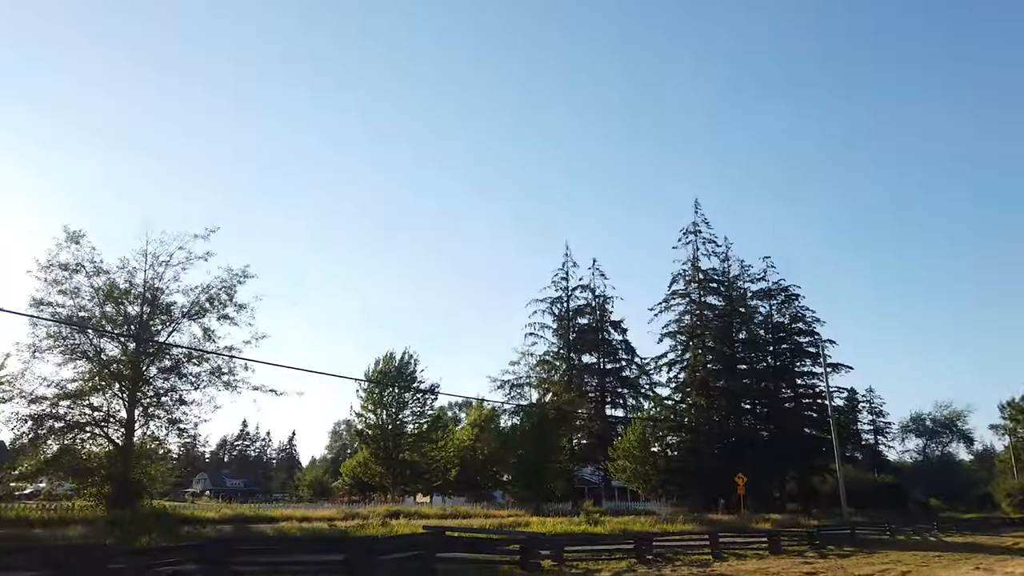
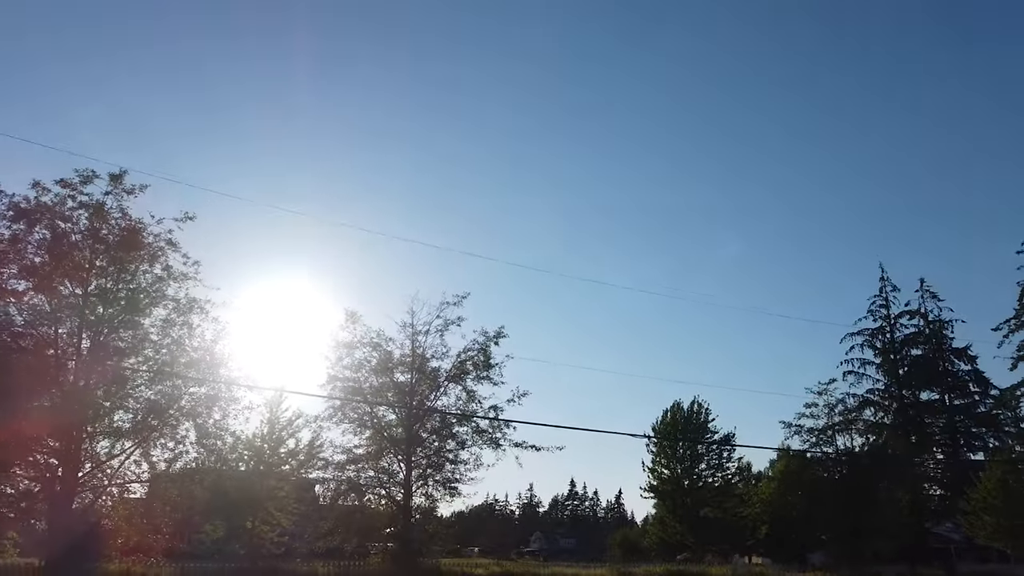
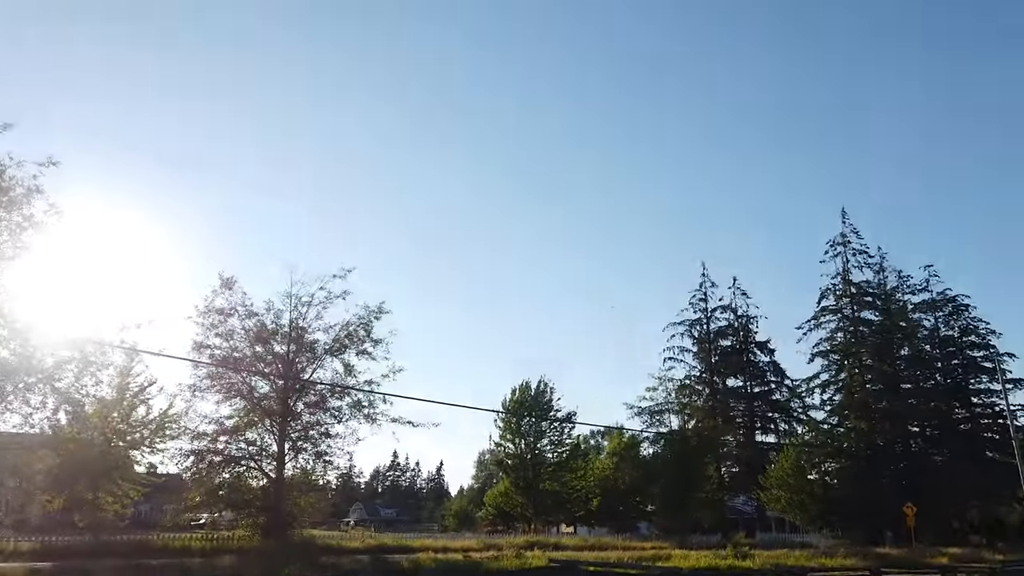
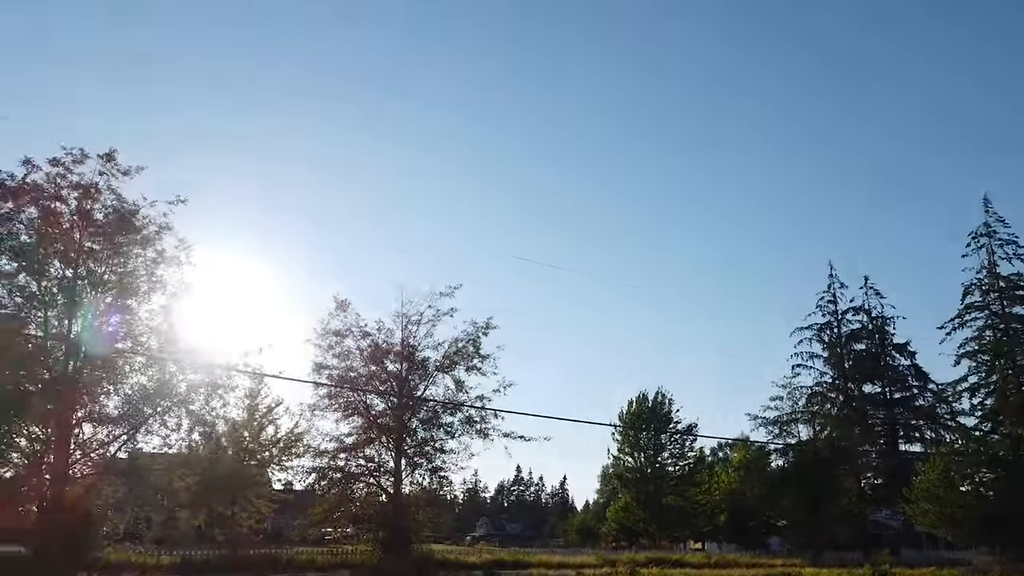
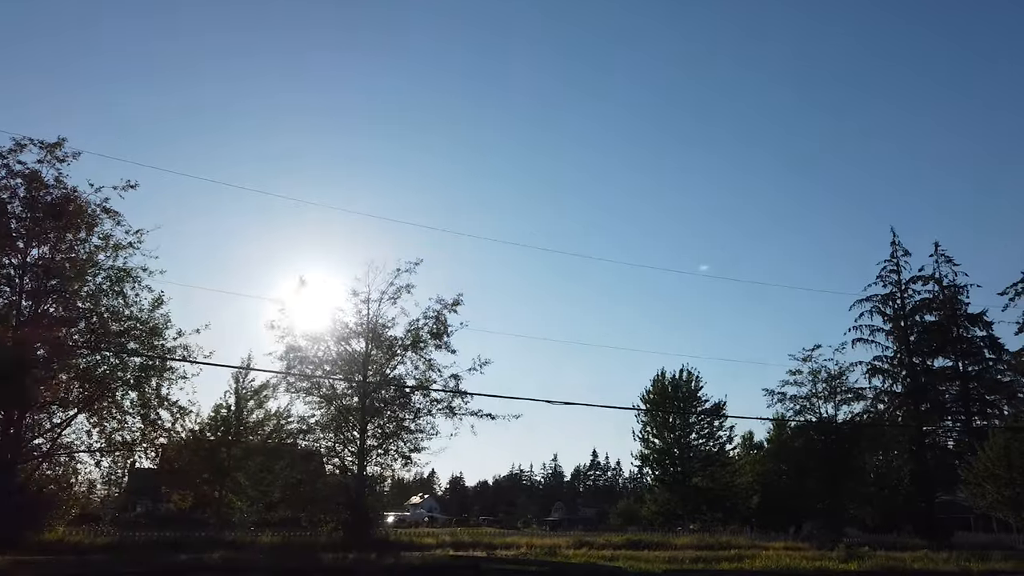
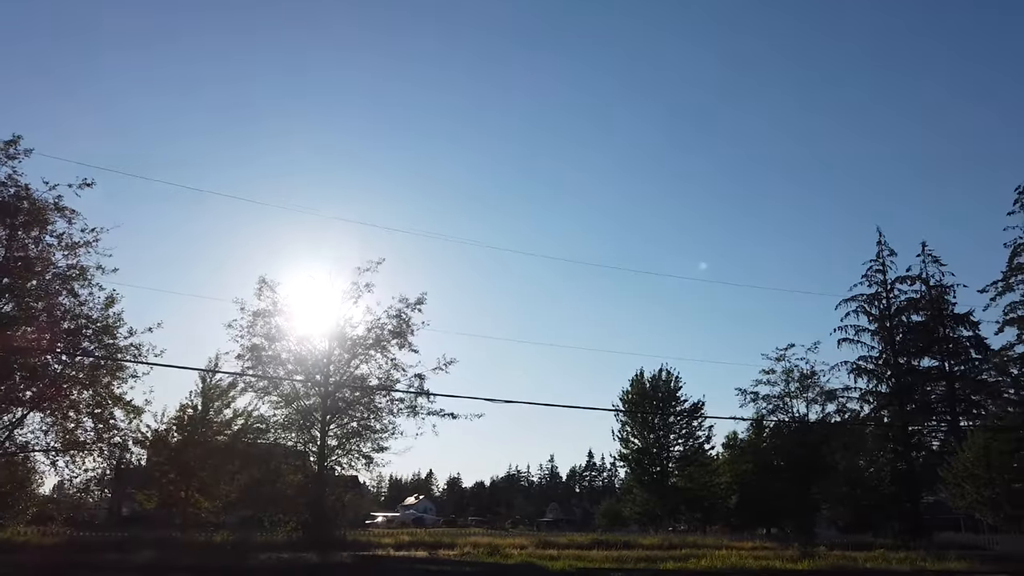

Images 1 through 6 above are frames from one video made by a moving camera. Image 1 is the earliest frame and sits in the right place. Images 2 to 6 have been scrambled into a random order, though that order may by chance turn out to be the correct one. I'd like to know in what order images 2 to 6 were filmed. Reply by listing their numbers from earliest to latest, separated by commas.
3, 4, 2, 5, 6
